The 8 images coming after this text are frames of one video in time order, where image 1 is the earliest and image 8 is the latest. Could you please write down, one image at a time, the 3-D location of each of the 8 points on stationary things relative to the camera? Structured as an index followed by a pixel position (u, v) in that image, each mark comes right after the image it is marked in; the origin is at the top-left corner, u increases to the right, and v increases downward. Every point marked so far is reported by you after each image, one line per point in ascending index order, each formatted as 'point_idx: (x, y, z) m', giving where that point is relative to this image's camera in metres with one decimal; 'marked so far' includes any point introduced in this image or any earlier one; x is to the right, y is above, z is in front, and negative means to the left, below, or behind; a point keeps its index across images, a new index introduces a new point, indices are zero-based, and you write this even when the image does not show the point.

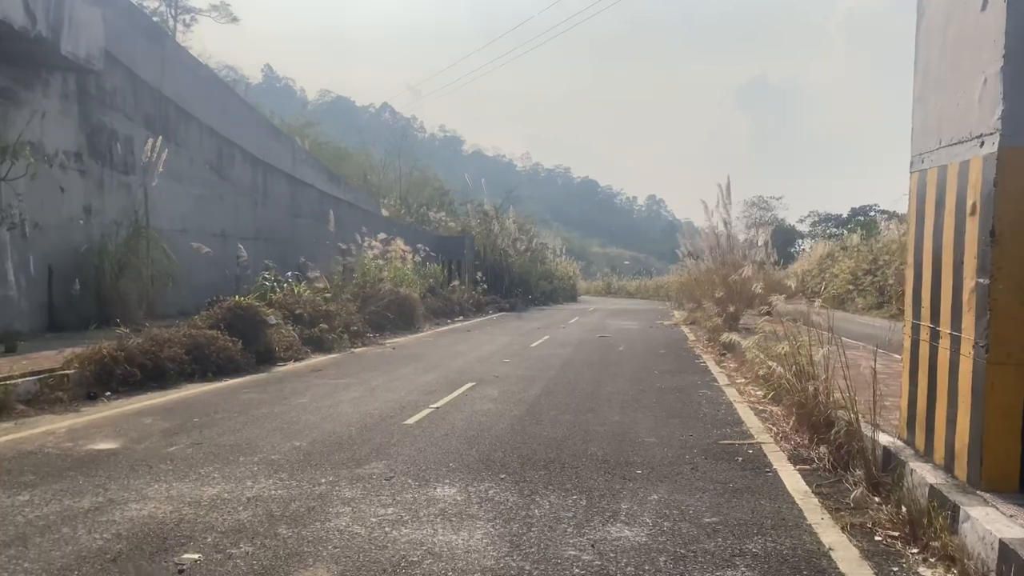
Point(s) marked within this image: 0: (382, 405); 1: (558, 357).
0: (-1.5, -1.3, +9.5) m
1: (+0.8, -1.2, +14.6) m
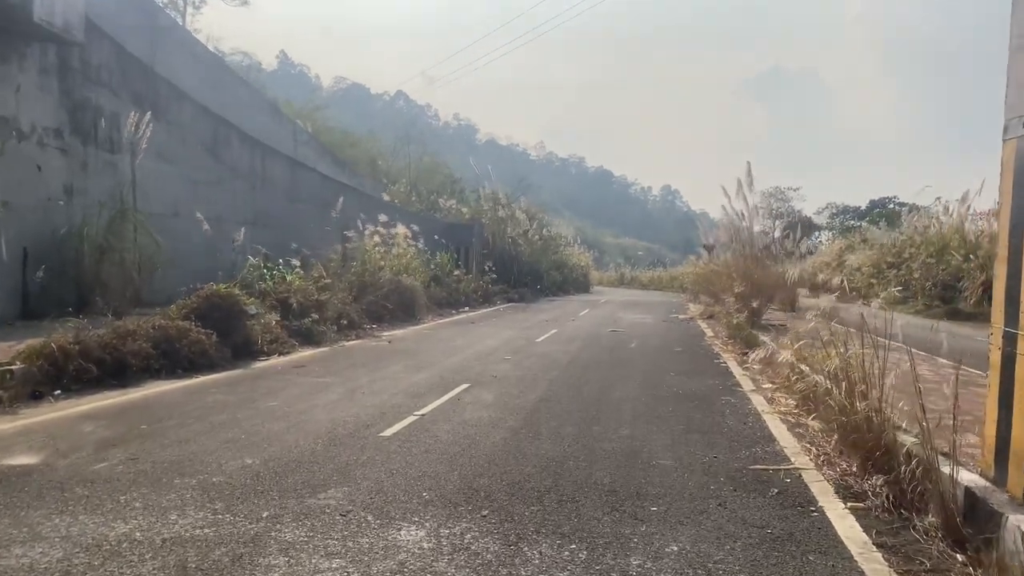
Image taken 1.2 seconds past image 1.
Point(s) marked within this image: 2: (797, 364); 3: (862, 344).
0: (-1.5, -1.2, +8.4) m
1: (+0.8, -1.1, +13.5) m
2: (+3.2, -0.9, +9.2) m
3: (+3.0, -0.5, +7.0) m
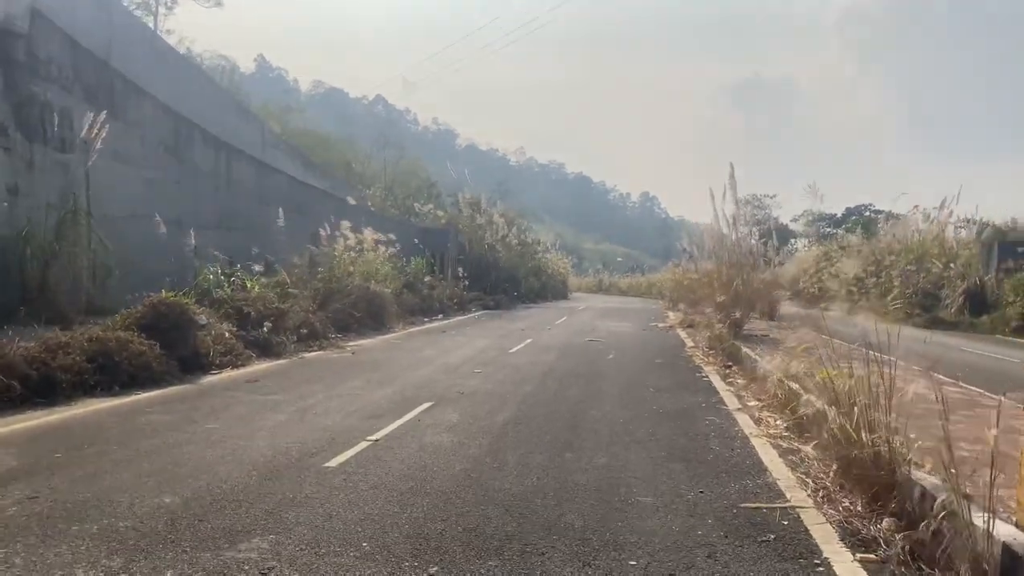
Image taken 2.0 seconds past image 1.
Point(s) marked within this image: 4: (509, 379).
0: (-1.9, -1.3, +7.6) m
1: (+0.4, -1.2, +12.7) m
2: (+2.8, -1.0, +8.5) m
3: (+2.7, -0.6, +6.3) m
4: (-0.1, -1.2, +11.4) m
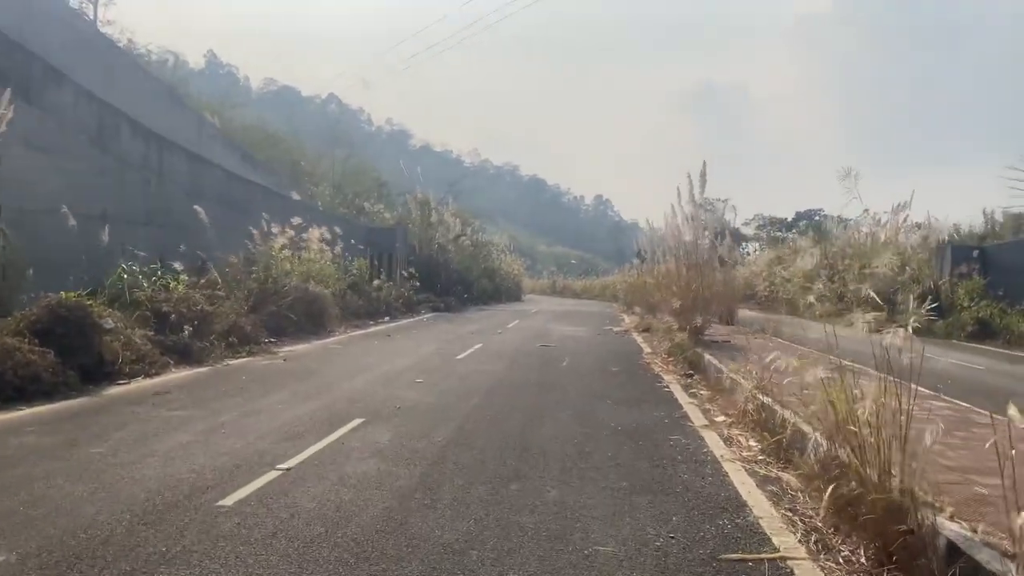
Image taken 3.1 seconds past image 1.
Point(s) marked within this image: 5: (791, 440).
0: (-2.3, -1.3, +6.4) m
1: (-0.4, -1.2, +11.7) m
2: (+2.3, -1.0, +7.6) m
3: (+2.3, -0.6, +5.4) m
4: (-0.8, -1.3, +10.4) m
5: (+2.1, -1.2, +6.4) m
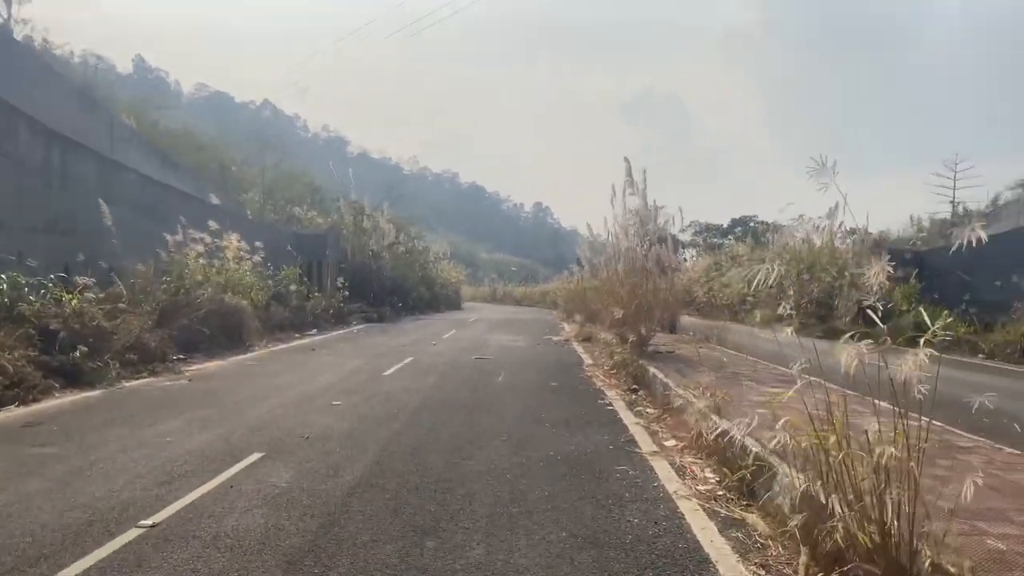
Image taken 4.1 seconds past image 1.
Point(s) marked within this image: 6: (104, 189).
0: (-2.9, -1.4, +5.2) m
1: (-1.3, -1.4, +10.6) m
2: (+1.7, -1.1, +6.8) m
3: (+1.8, -0.7, +4.5) m
4: (-1.6, -1.4, +9.3) m
5: (+1.6, -1.2, +5.5) m
6: (-10.5, +2.6, +21.2) m
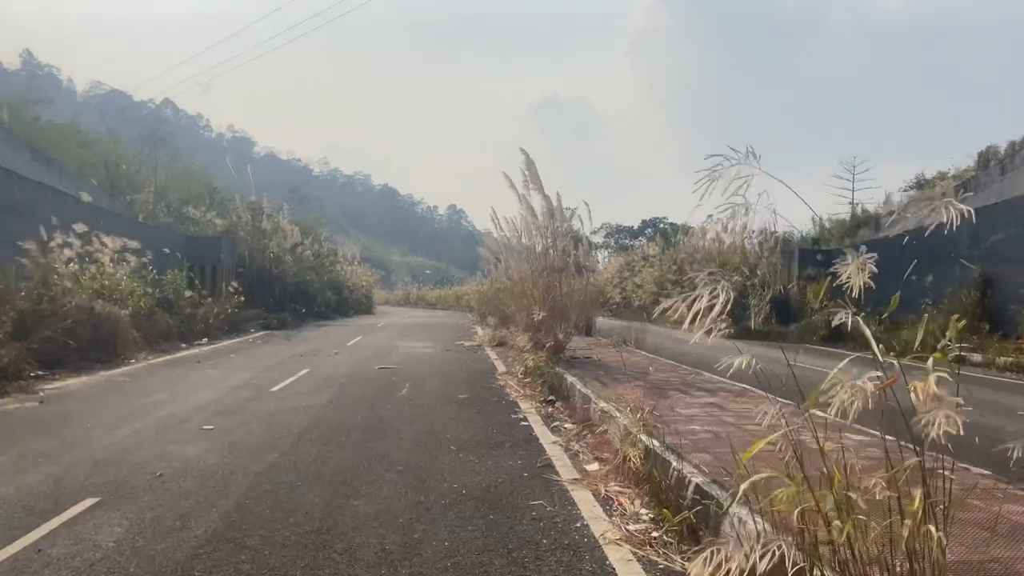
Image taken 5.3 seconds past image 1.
0: (-3.4, -1.5, +3.8) m
1: (-2.4, -1.4, +9.3) m
2: (+0.9, -1.1, +5.8) m
3: (+1.3, -0.6, +3.6) m
4: (-2.5, -1.4, +8.0) m
5: (+1.0, -1.2, +4.6) m
6: (-12.7, +2.4, +19.0) m
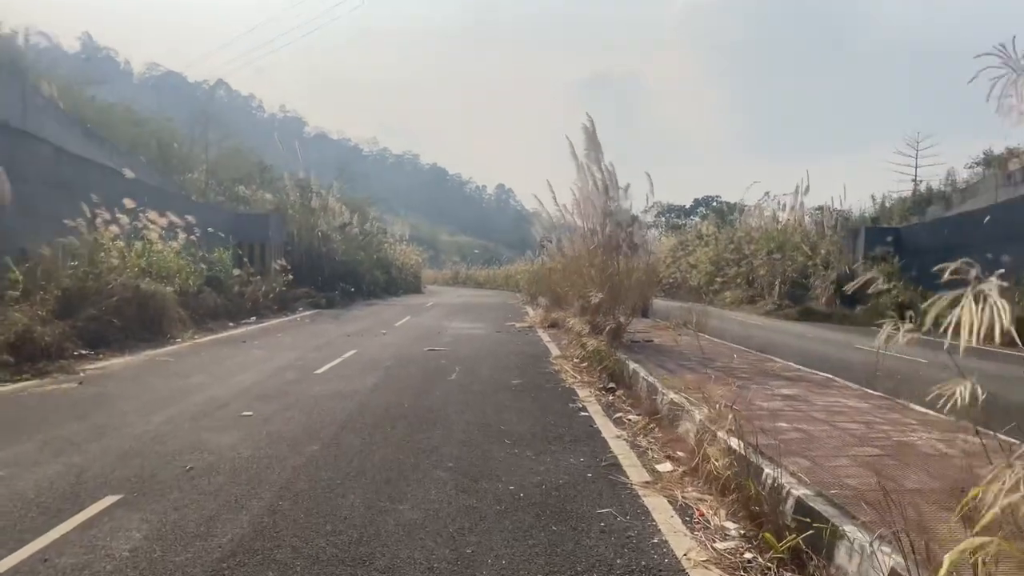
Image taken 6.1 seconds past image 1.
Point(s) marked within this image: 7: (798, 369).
0: (-3.1, -1.4, +3.3) m
1: (-1.8, -1.2, +8.8) m
2: (+1.3, -0.9, +5.0) m
3: (+1.6, -0.6, +2.8) m
4: (-2.0, -1.2, +7.4) m
5: (+1.3, -1.1, +3.8) m
6: (-11.5, +2.9, +18.9) m
7: (+3.1, -0.9, +9.0) m
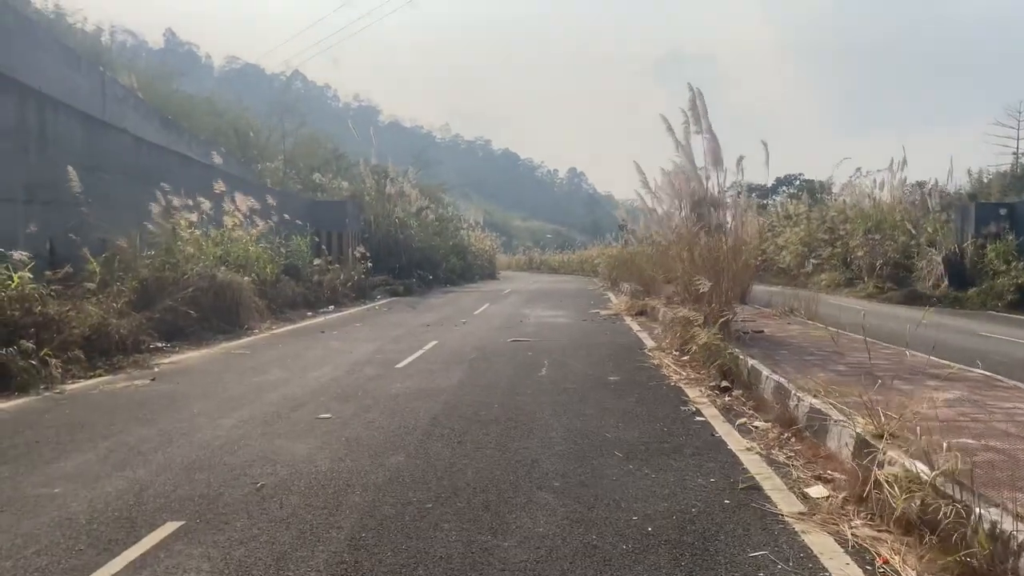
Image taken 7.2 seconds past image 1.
0: (-2.6, -1.4, +2.7) m
1: (-0.8, -1.1, +8.0) m
2: (+2.0, -0.9, +4.0) m
3: (+2.0, -0.5, +1.8) m
4: (-1.2, -1.2, +6.7) m
5: (+1.8, -1.1, +2.8) m
6: (-9.6, +3.1, +18.8) m
7: (+4.1, -0.7, +7.8) m
